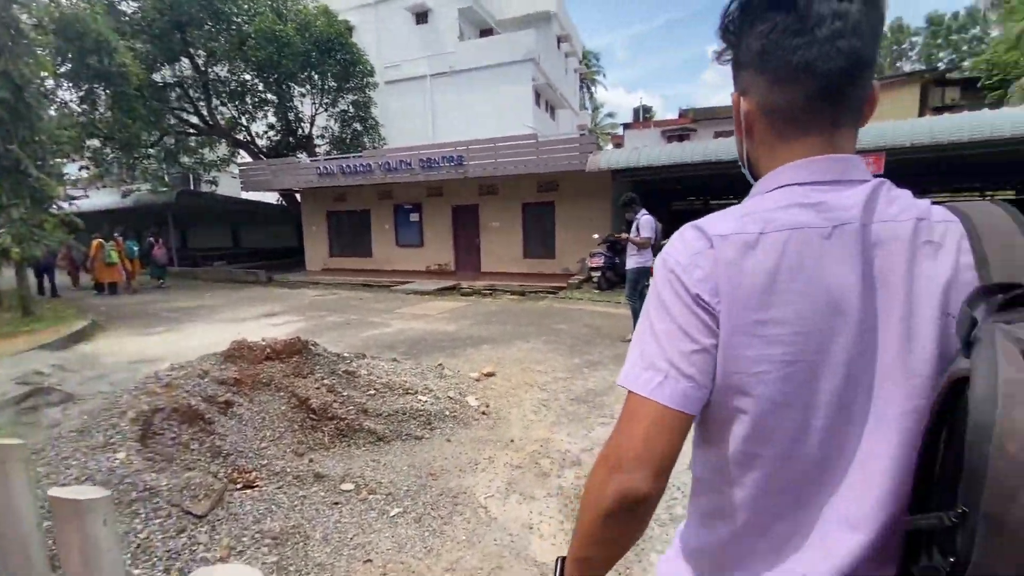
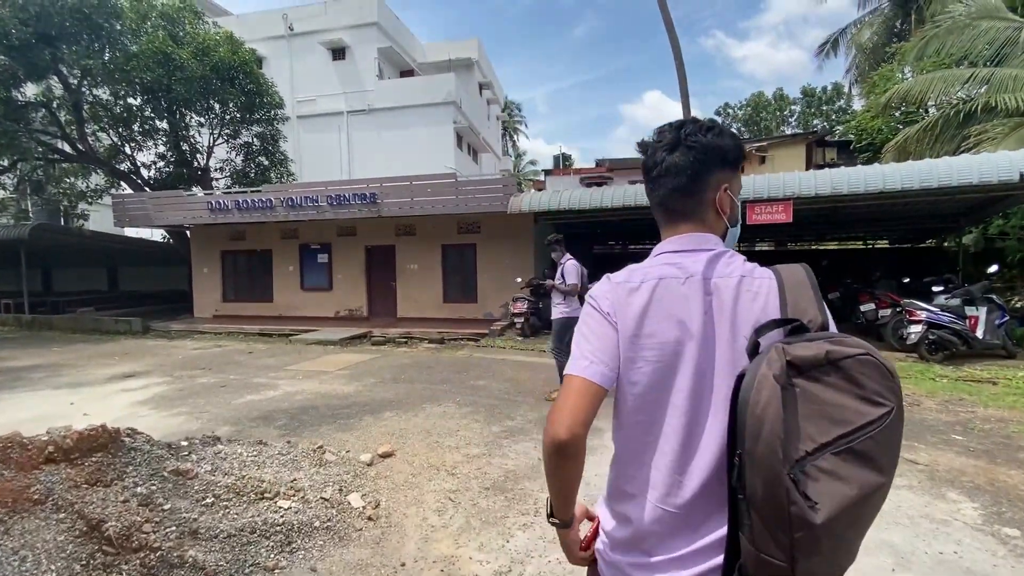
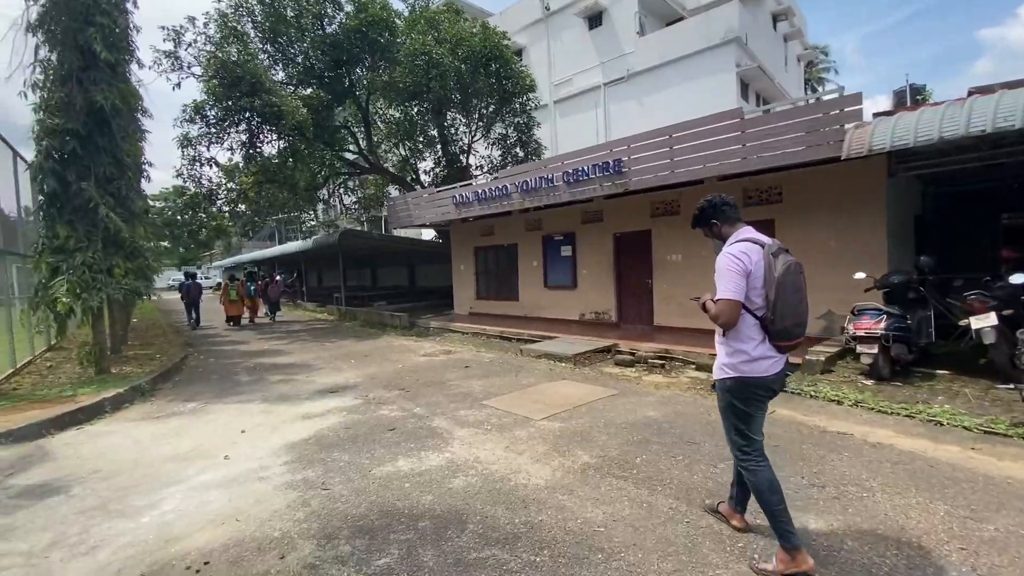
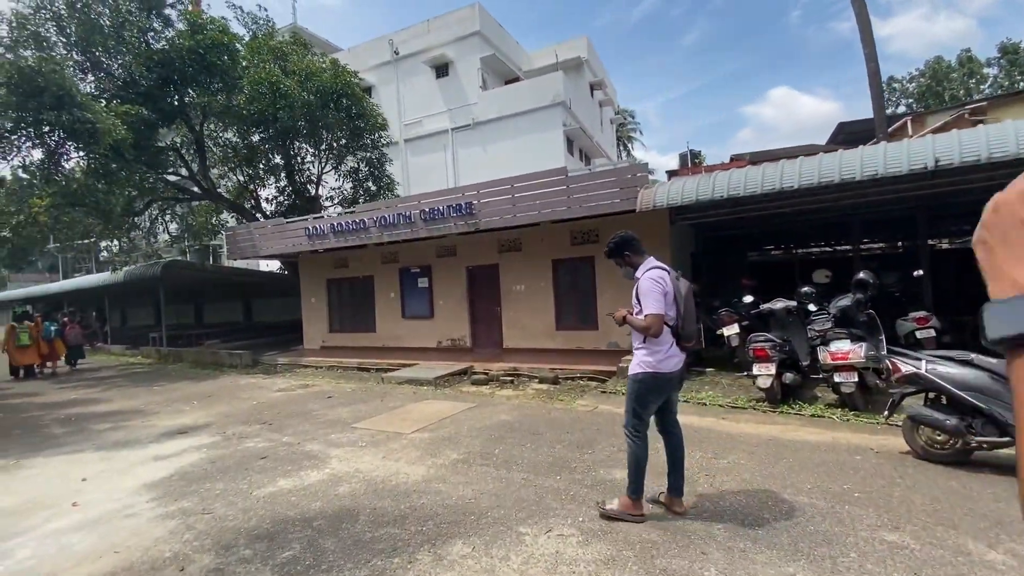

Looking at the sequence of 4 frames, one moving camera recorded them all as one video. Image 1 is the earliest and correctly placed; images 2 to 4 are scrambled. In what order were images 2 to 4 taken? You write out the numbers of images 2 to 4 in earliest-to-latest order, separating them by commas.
2, 4, 3
